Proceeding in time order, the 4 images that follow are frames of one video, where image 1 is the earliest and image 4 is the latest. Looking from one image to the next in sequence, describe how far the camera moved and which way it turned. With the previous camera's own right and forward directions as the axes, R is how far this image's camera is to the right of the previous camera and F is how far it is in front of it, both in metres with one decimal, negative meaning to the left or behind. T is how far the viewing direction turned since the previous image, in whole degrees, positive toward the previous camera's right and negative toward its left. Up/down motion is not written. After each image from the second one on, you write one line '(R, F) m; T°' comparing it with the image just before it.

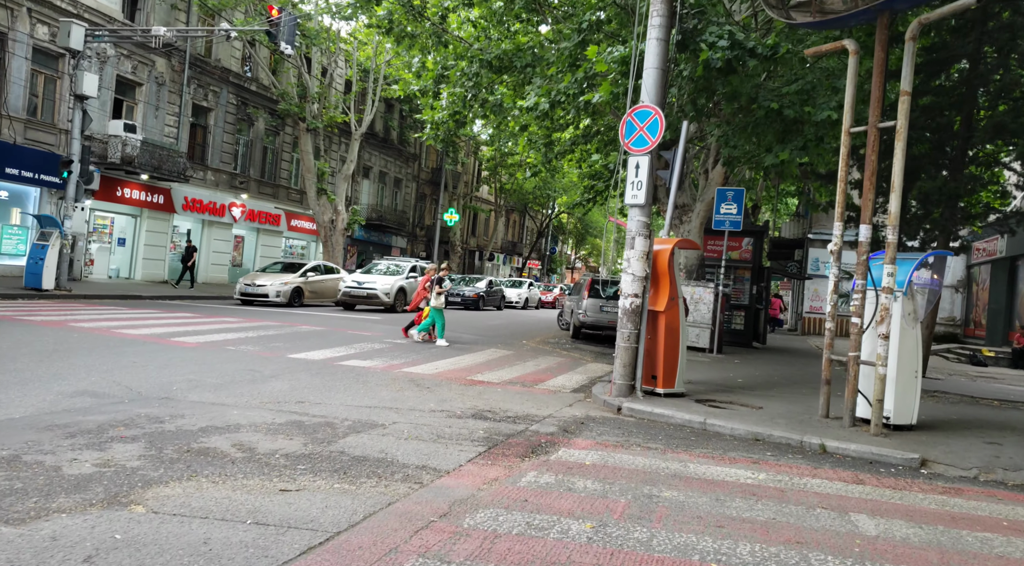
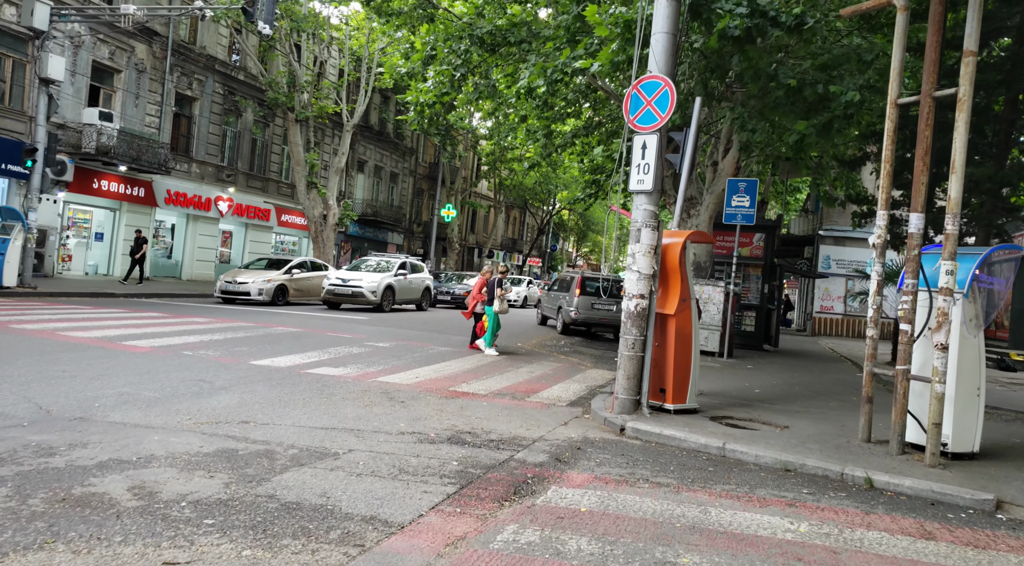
(+0.2, +1.4) m; 0°
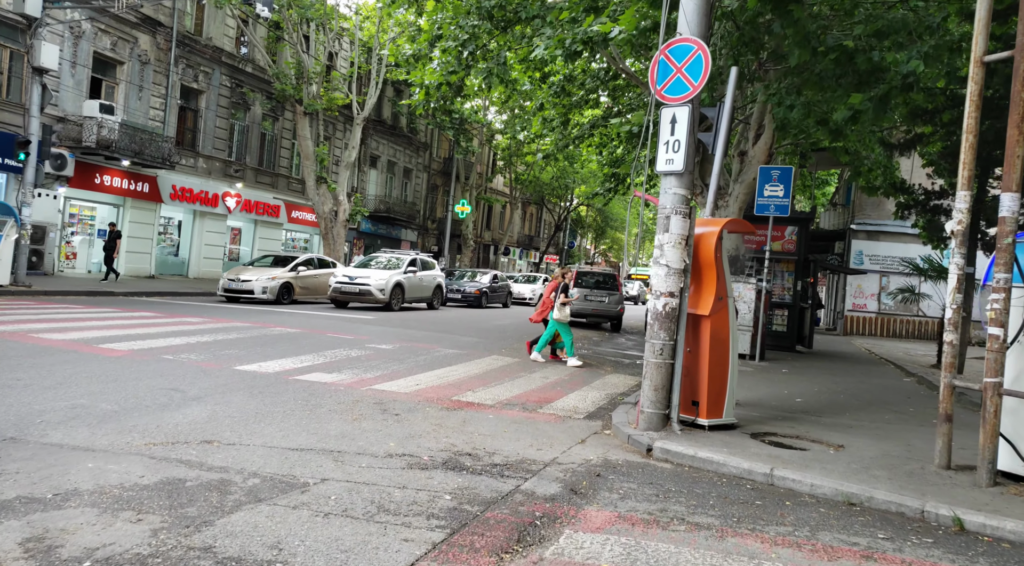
(+0.1, +1.1) m; -1°
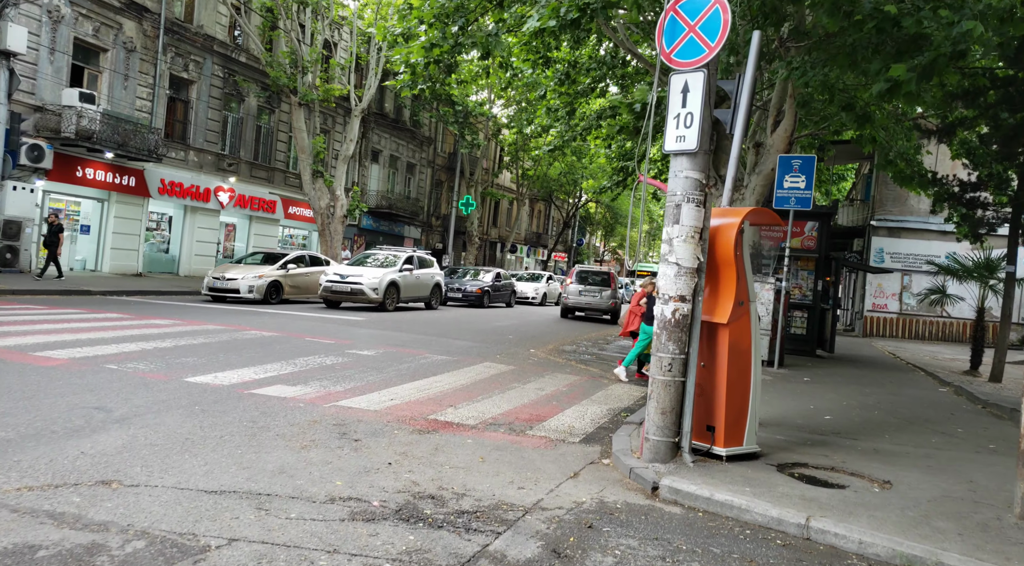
(+0.2, +1.3) m; -1°
